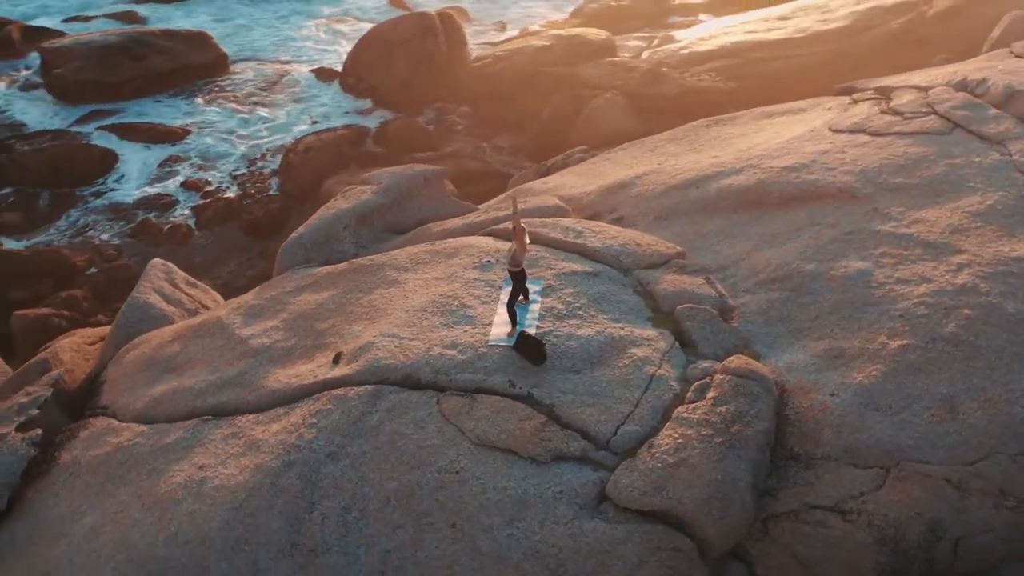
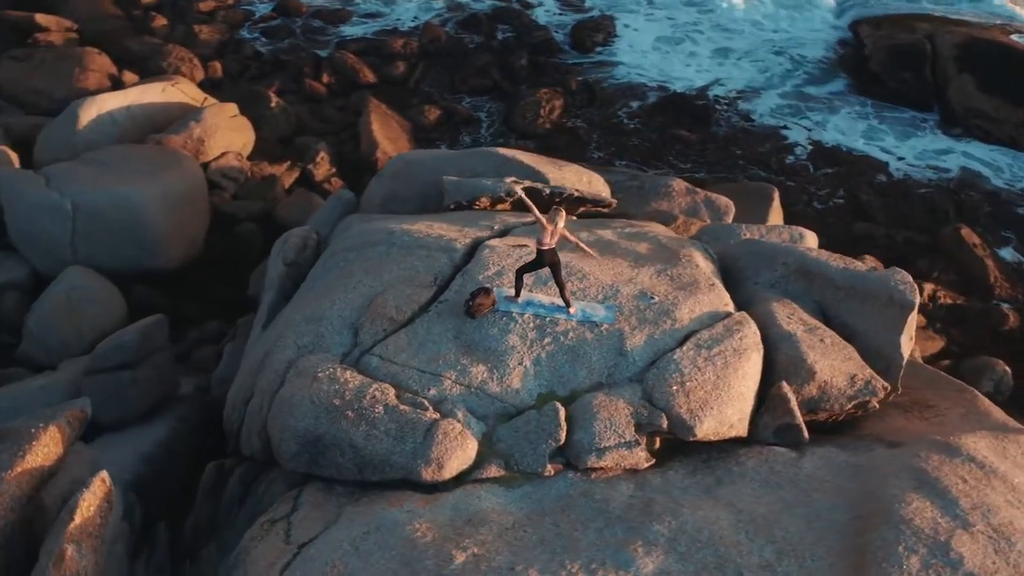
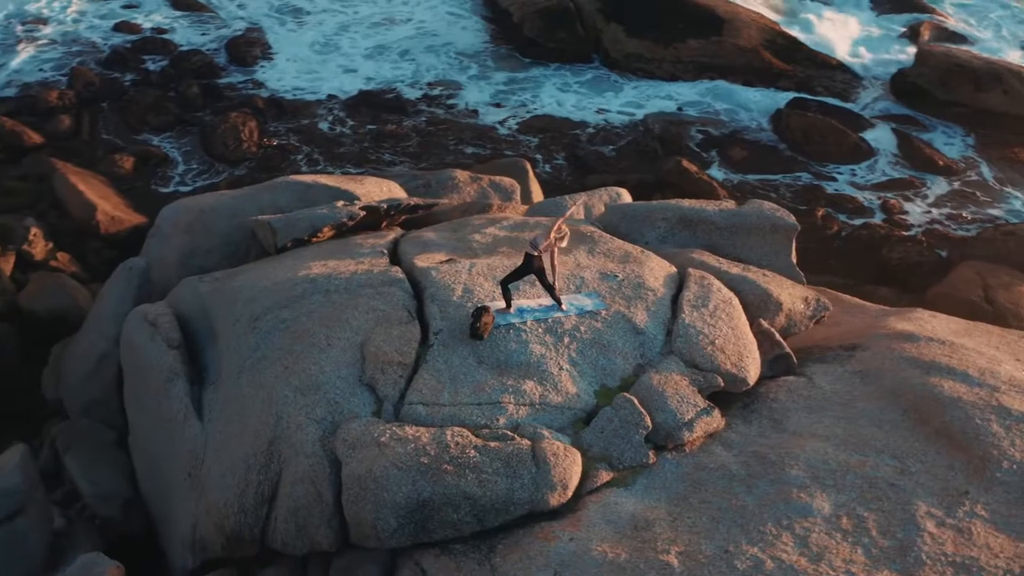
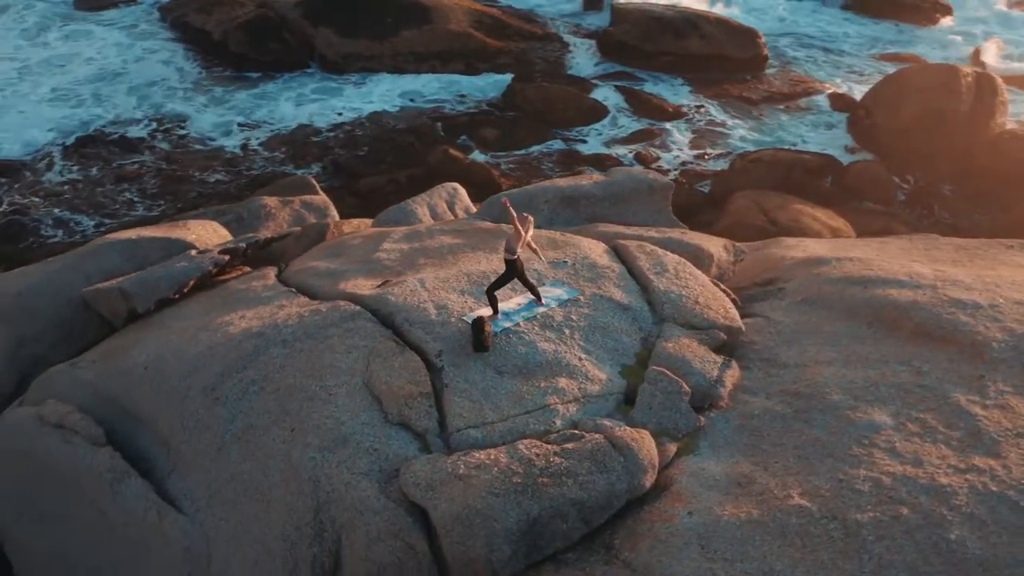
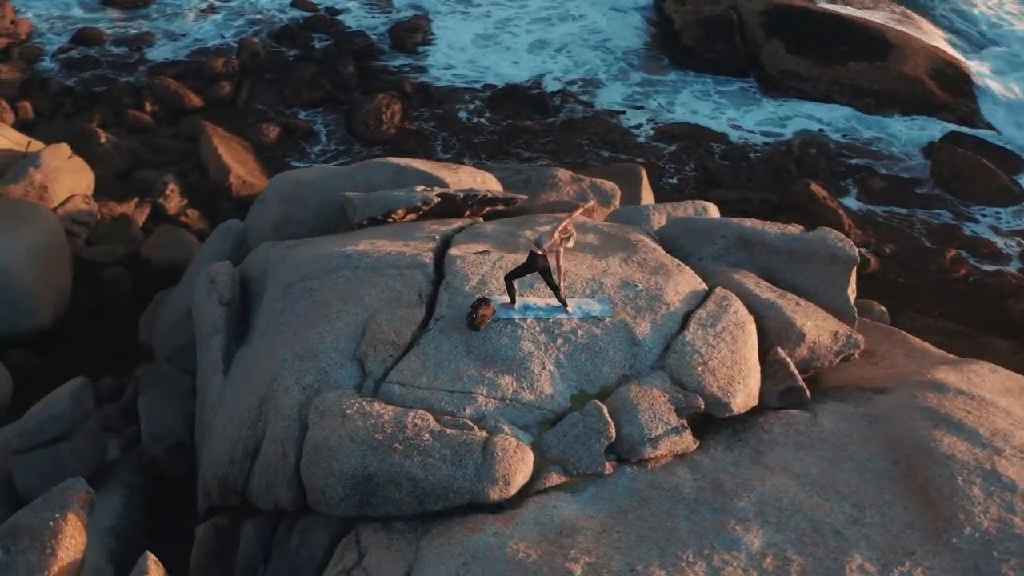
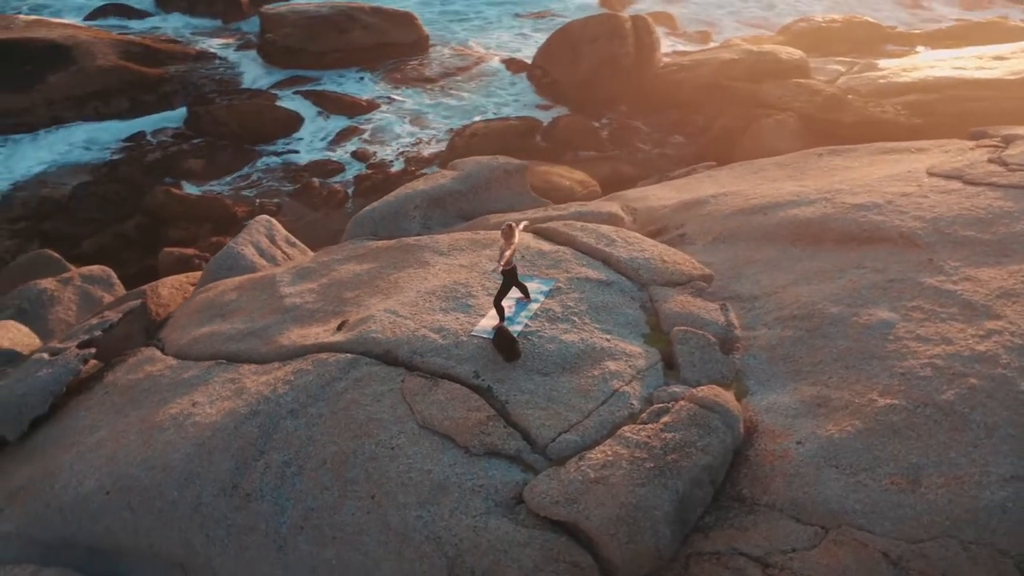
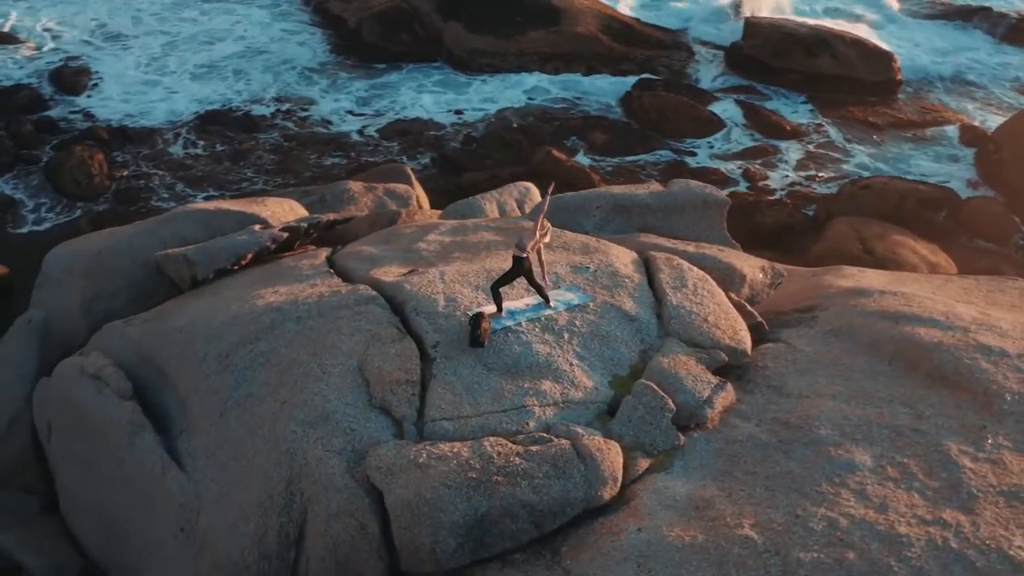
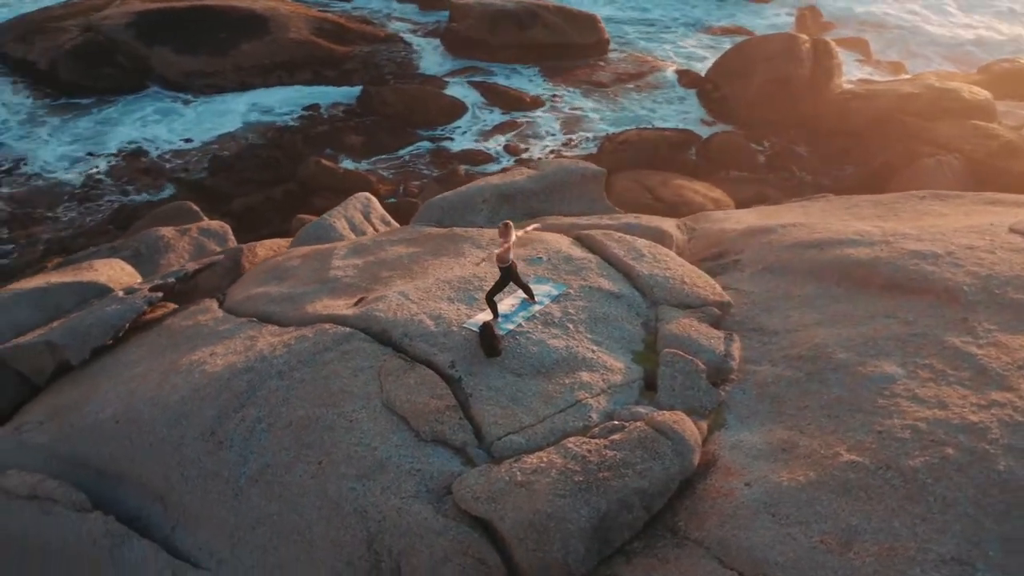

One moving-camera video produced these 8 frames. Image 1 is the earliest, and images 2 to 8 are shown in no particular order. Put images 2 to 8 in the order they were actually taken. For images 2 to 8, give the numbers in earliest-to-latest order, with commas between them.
6, 8, 4, 7, 3, 5, 2
